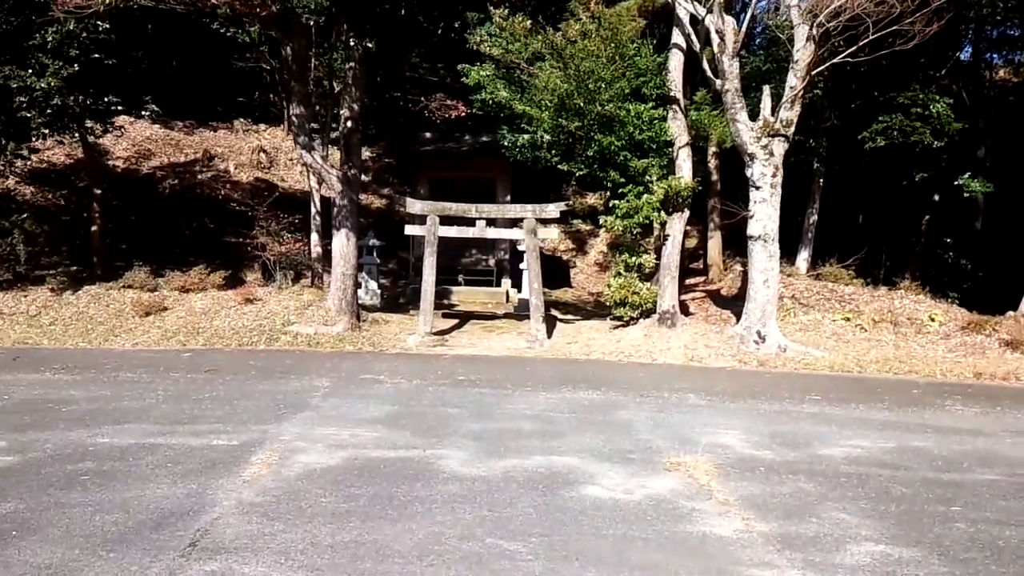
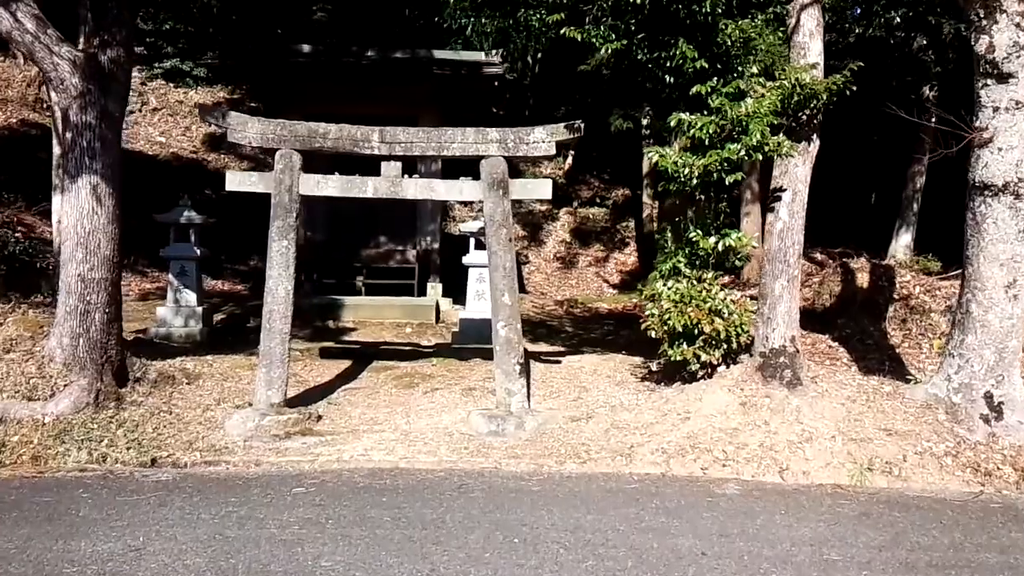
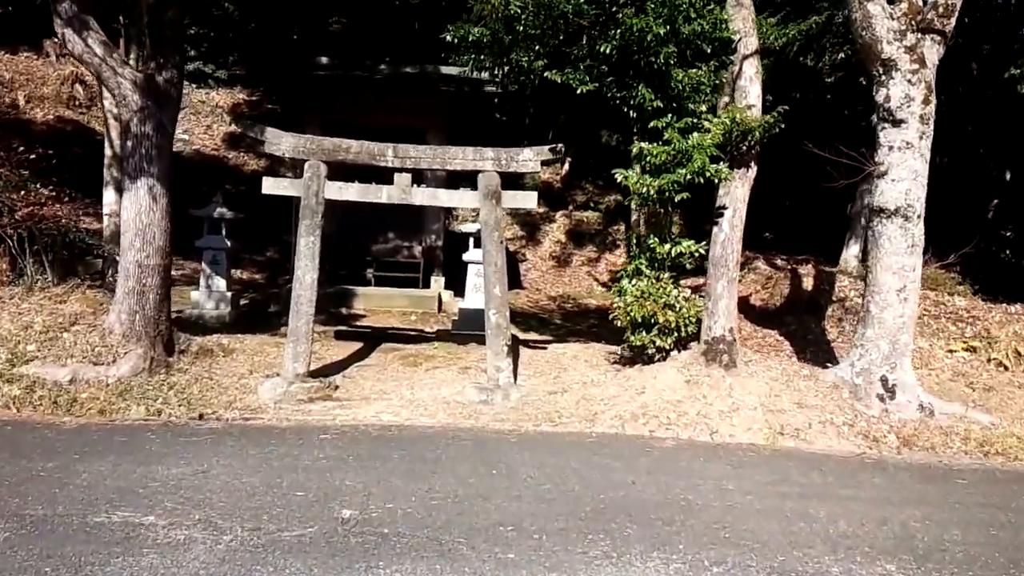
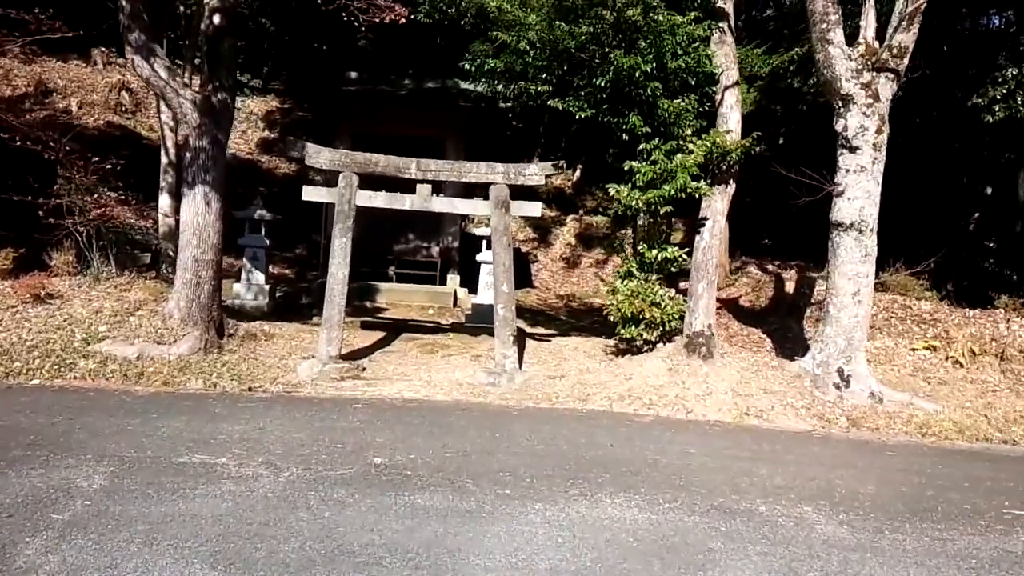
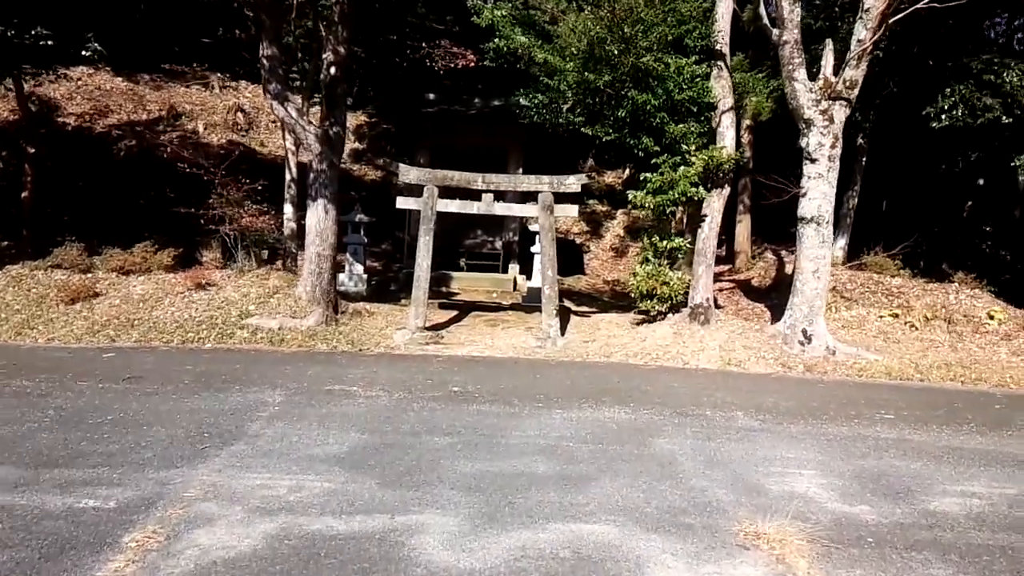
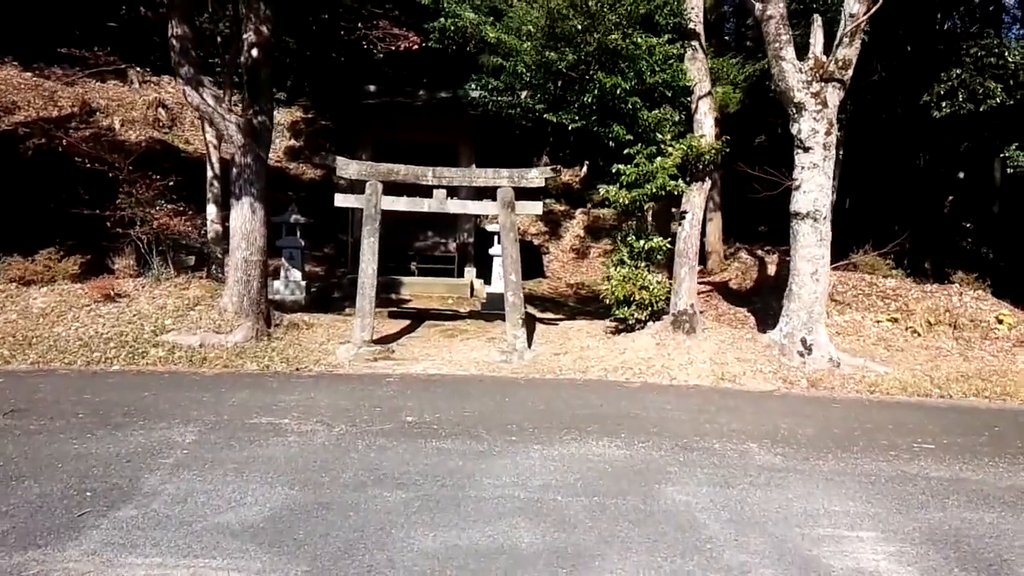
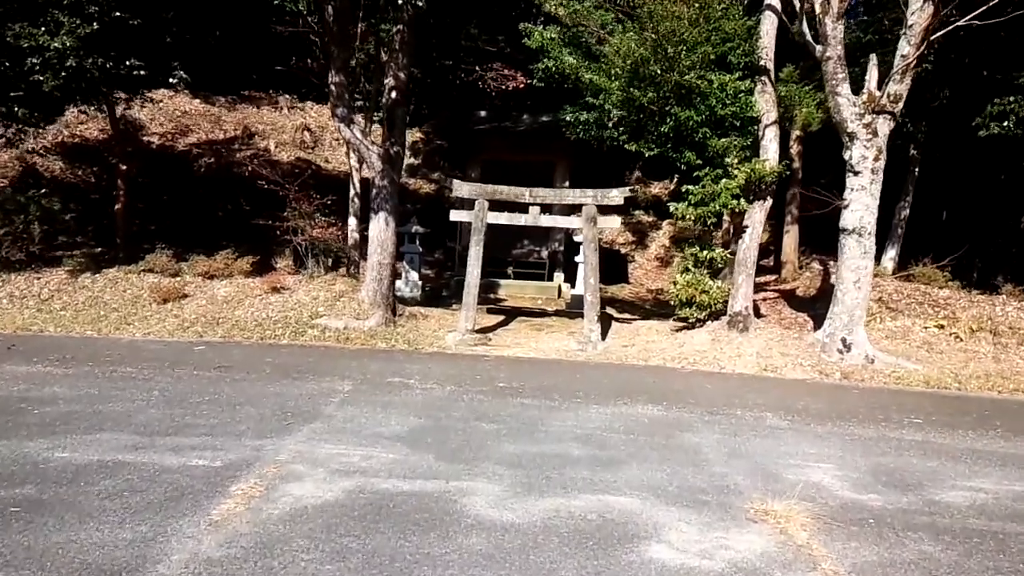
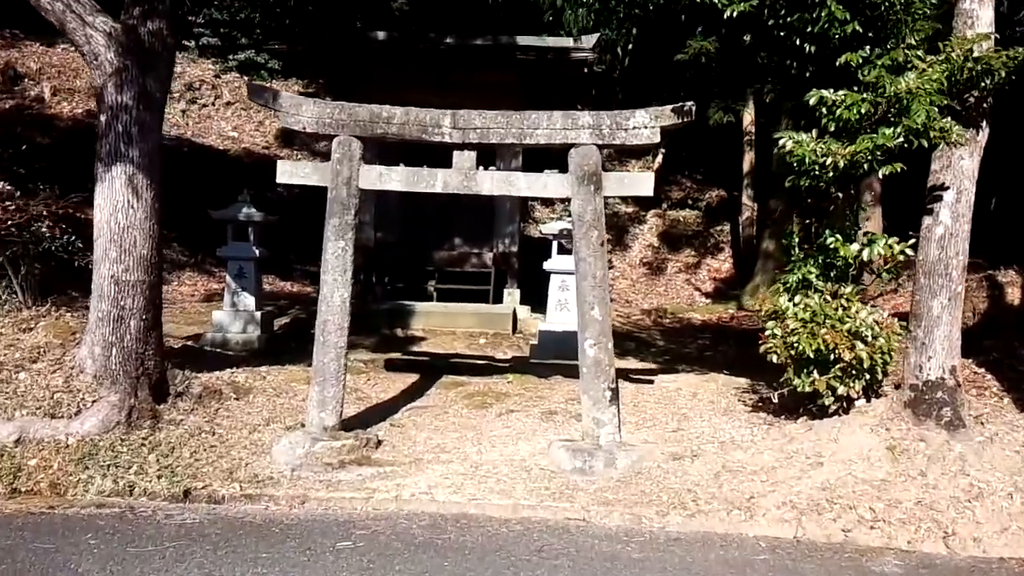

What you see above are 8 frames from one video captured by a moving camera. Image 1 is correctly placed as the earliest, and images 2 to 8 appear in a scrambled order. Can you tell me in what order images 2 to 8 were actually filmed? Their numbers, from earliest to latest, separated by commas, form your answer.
7, 5, 6, 4, 3, 2, 8
